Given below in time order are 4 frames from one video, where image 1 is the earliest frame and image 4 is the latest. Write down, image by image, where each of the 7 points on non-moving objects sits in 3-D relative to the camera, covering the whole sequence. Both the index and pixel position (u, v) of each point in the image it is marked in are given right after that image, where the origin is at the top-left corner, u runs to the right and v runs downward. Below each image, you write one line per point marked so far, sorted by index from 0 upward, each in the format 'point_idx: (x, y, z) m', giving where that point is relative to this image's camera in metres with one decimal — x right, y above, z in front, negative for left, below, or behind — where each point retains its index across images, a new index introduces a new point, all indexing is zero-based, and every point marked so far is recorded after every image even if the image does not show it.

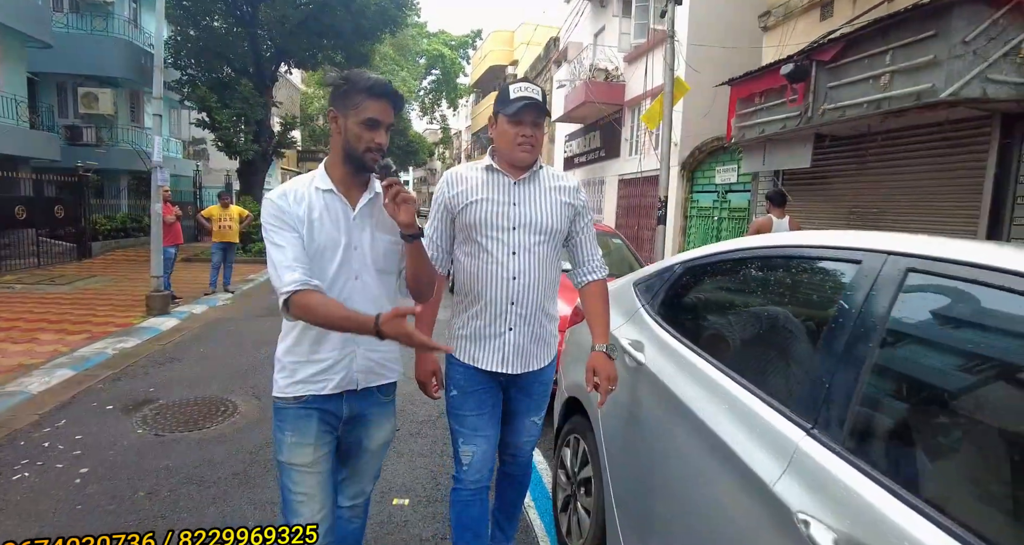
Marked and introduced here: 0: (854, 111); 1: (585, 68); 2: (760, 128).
0: (+3.8, +1.8, +5.7) m
1: (+2.1, +5.9, +14.6) m
2: (+3.6, +2.1, +7.3) m
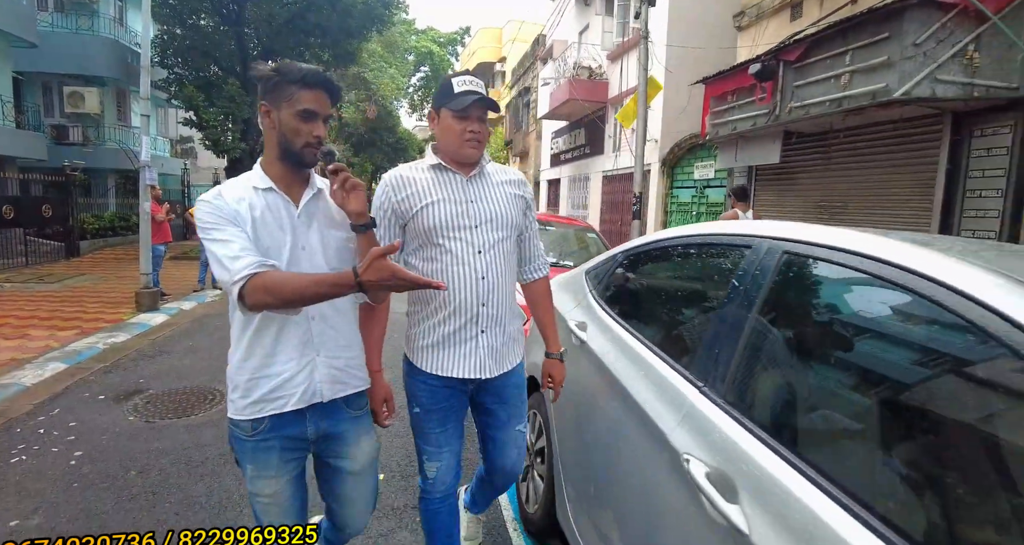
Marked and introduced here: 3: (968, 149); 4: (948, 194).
0: (+3.6, +1.9, +5.9) m
1: (+1.7, +6.0, +14.8) m
2: (+3.3, +2.2, +7.5) m
3: (+4.7, +1.3, +5.2) m
4: (+4.6, +0.8, +5.3) m
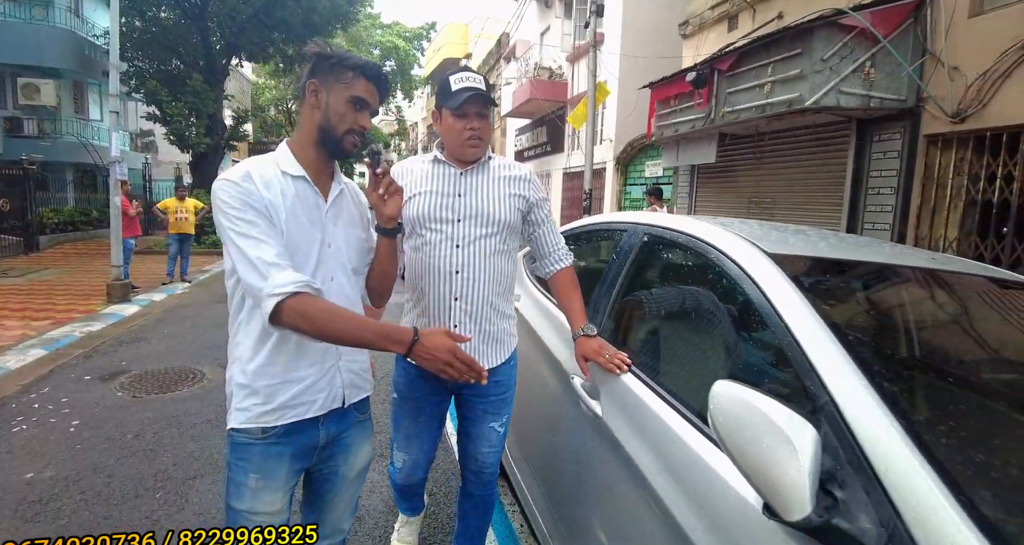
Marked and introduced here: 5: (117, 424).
0: (+3.1, +2.1, +6.6) m
1: (+0.6, +6.3, +15.3) m
2: (+2.7, +2.4, +8.2) m
3: (+4.2, +1.4, +6.0) m
4: (+4.1, +1.0, +6.1) m
5: (-2.8, -1.1, +3.6) m
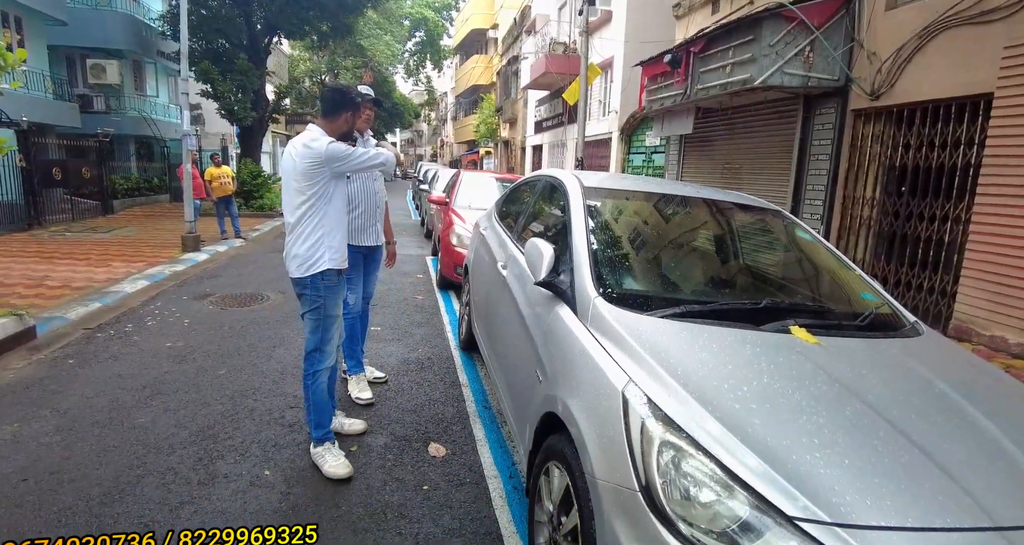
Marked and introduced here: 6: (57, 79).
0: (+3.0, +2.8, +7.6) m
1: (+1.1, +7.4, +16.2) m
2: (+2.7, +3.1, +9.2) m
3: (+4.2, +2.1, +6.9) m
4: (+4.1, +1.6, +7.1) m
5: (-3.0, -0.5, +5.1) m
6: (-13.8, +5.9, +15.3) m
